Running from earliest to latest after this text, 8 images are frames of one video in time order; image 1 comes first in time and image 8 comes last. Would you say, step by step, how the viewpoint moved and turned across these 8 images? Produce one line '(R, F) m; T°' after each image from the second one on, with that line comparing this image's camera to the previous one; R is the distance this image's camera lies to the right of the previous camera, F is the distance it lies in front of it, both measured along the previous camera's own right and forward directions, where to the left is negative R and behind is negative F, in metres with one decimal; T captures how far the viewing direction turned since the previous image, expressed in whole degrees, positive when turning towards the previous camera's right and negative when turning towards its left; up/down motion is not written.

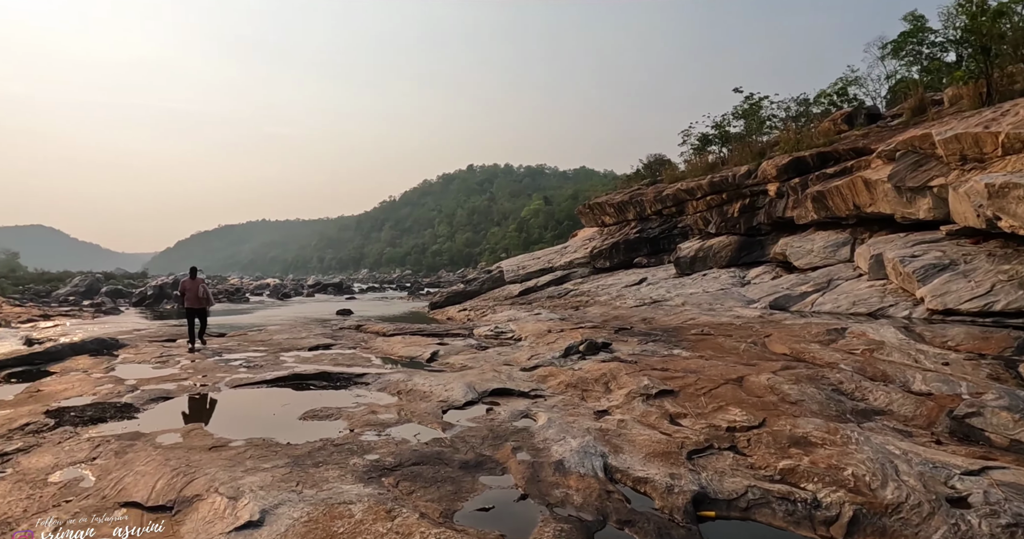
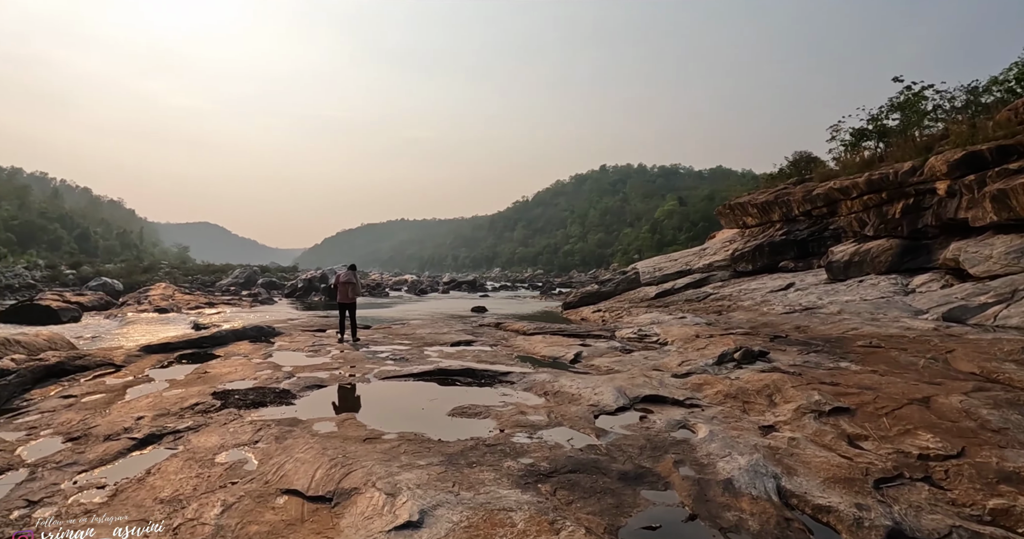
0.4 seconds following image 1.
(-0.4, +0.5) m; -12°
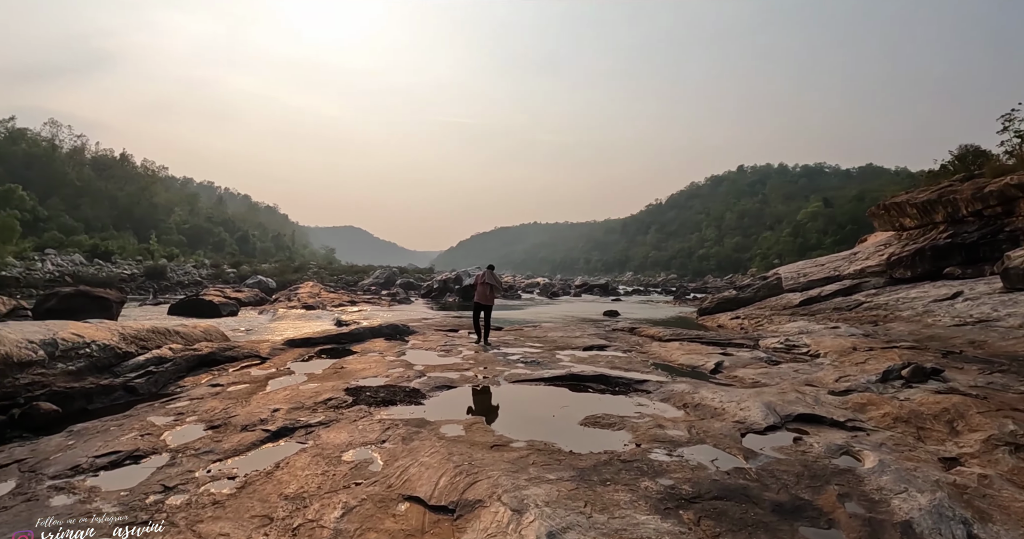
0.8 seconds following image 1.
(-0.2, +0.4) m; -11°
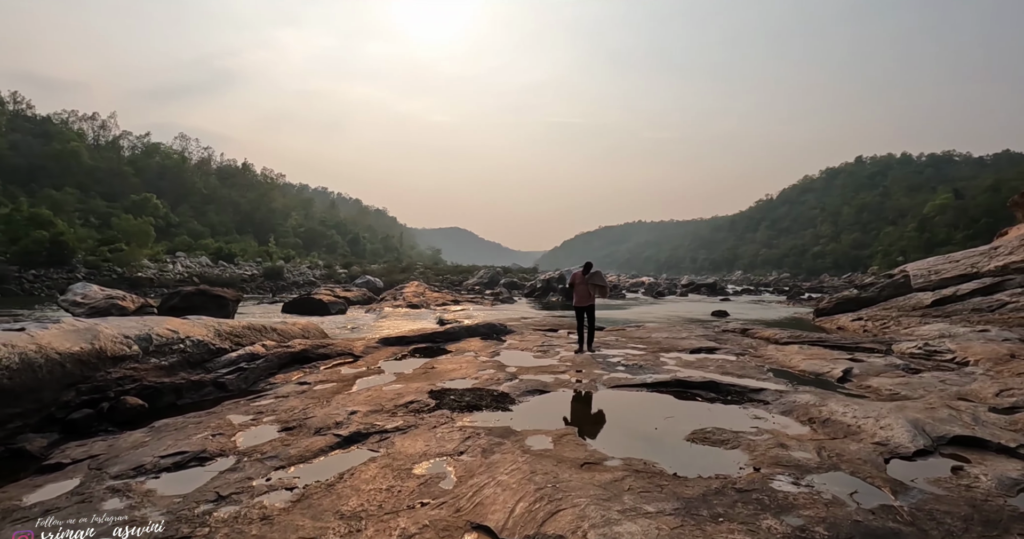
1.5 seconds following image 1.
(+0.1, +0.6) m; -9°
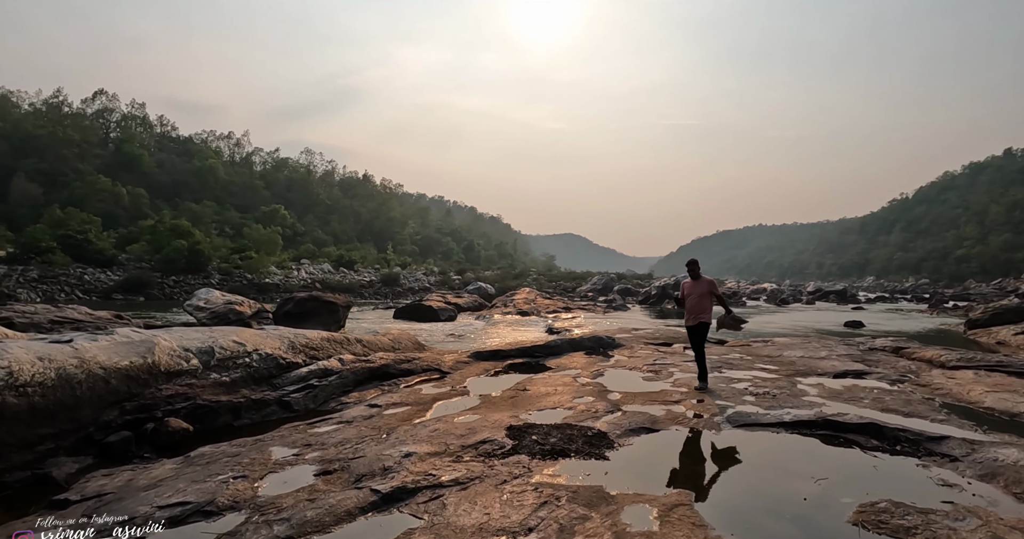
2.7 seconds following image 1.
(+0.1, +1.1) m; -11°
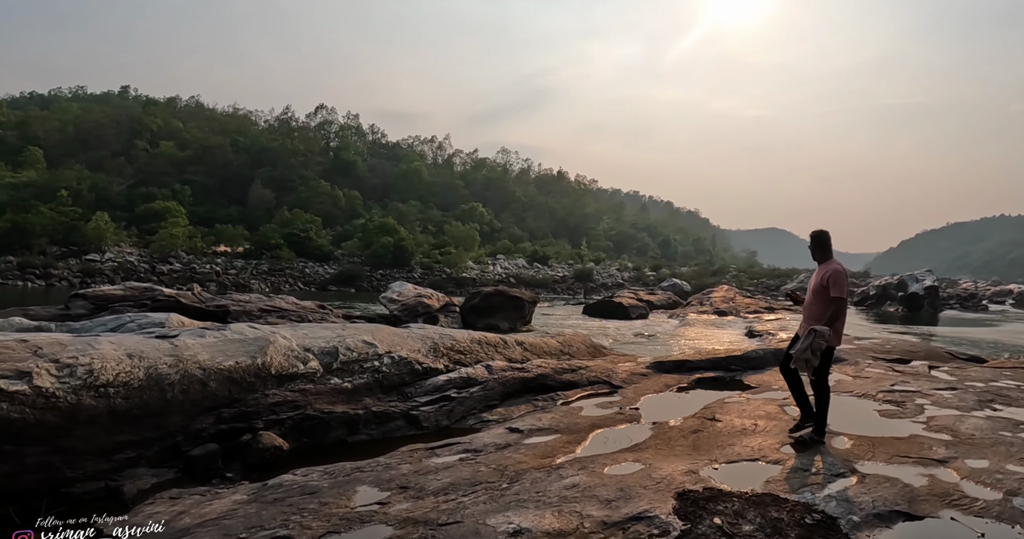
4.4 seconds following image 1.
(+0.1, +1.5) m; -19°
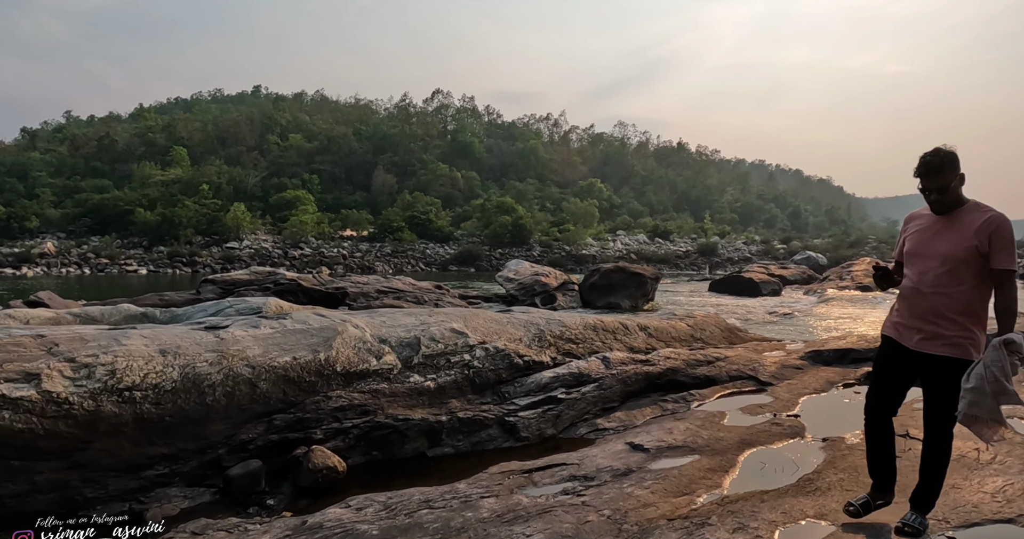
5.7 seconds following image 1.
(0.0, +1.1) m; -12°
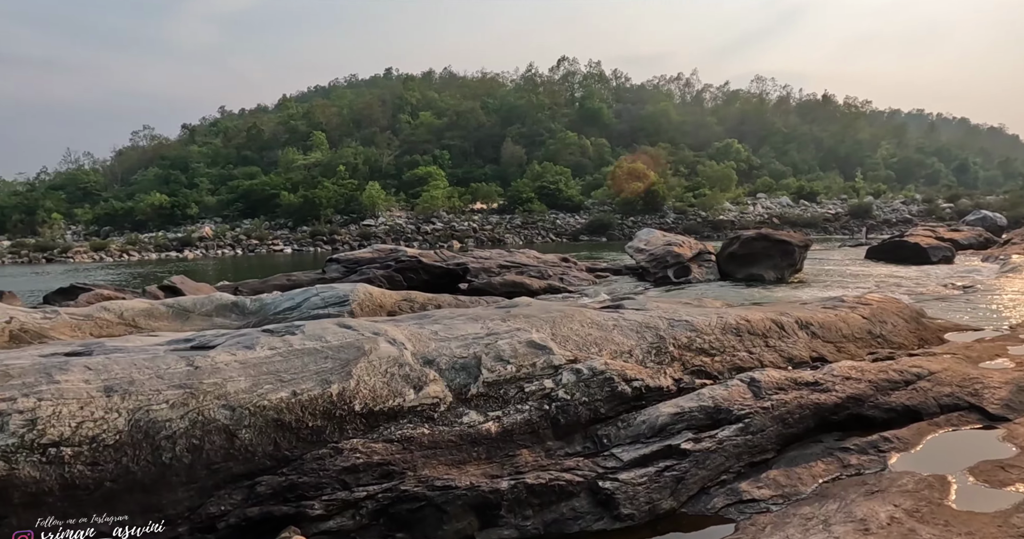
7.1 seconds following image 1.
(+0.2, +1.3) m; -13°
